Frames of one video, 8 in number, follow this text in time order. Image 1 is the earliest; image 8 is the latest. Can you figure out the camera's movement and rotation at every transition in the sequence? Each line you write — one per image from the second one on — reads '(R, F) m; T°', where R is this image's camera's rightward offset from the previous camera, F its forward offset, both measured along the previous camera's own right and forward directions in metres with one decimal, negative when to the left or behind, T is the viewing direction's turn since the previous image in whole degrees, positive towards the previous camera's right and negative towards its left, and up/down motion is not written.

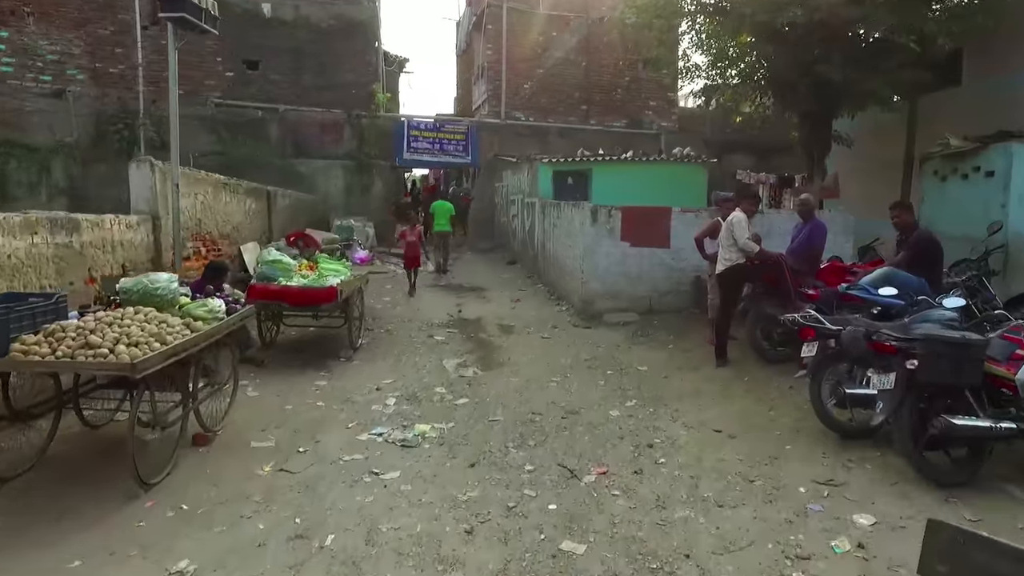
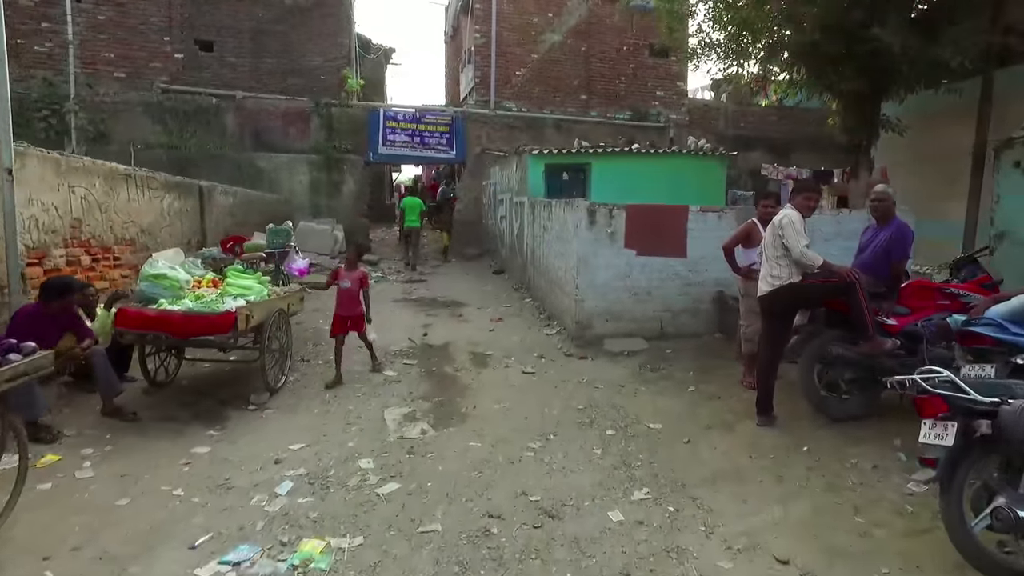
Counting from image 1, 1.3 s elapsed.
(+0.3, +1.8) m; 0°
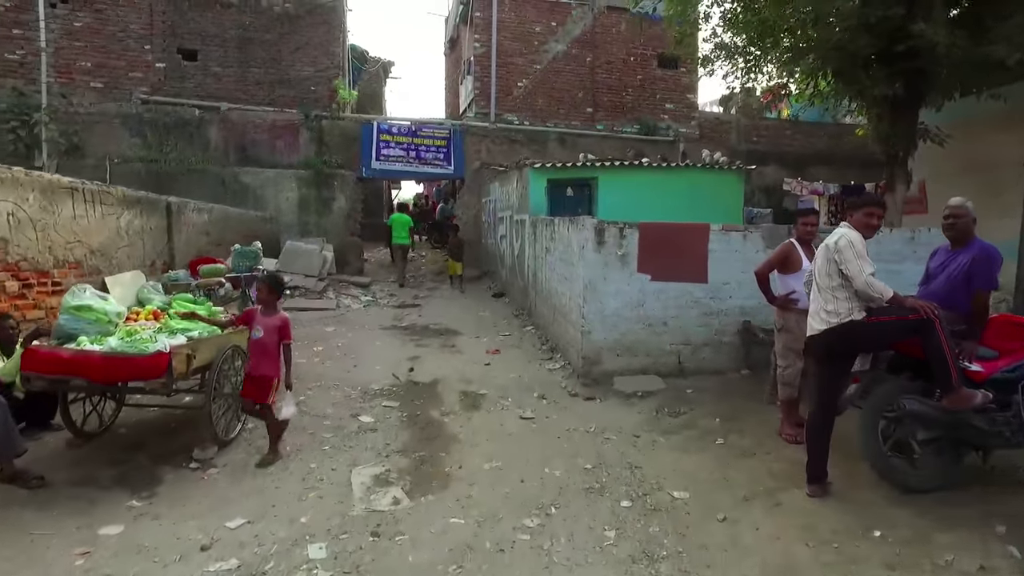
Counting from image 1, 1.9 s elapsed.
(+0.1, +0.8) m; 0°
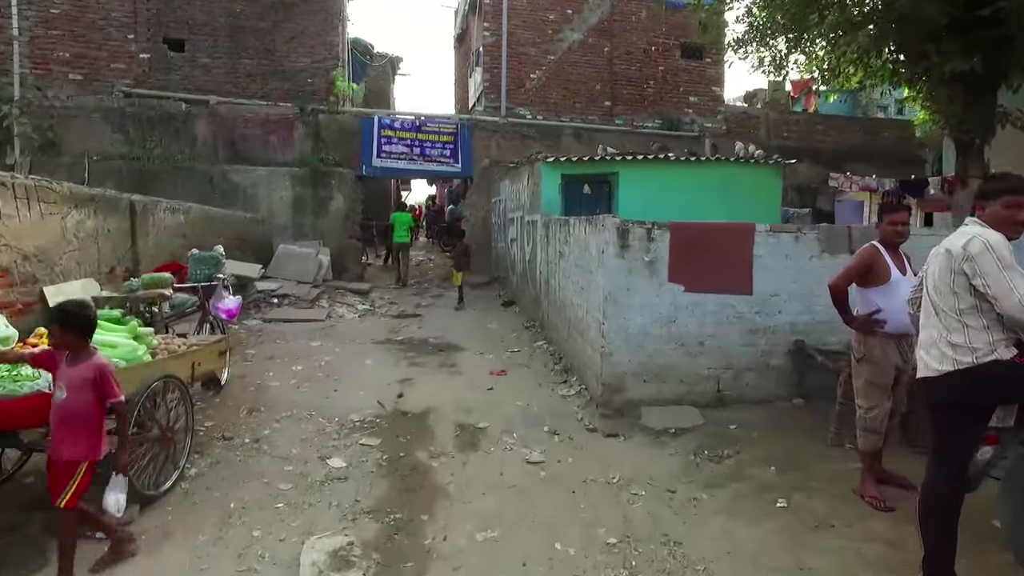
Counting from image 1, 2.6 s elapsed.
(+0.1, +1.0) m; -1°
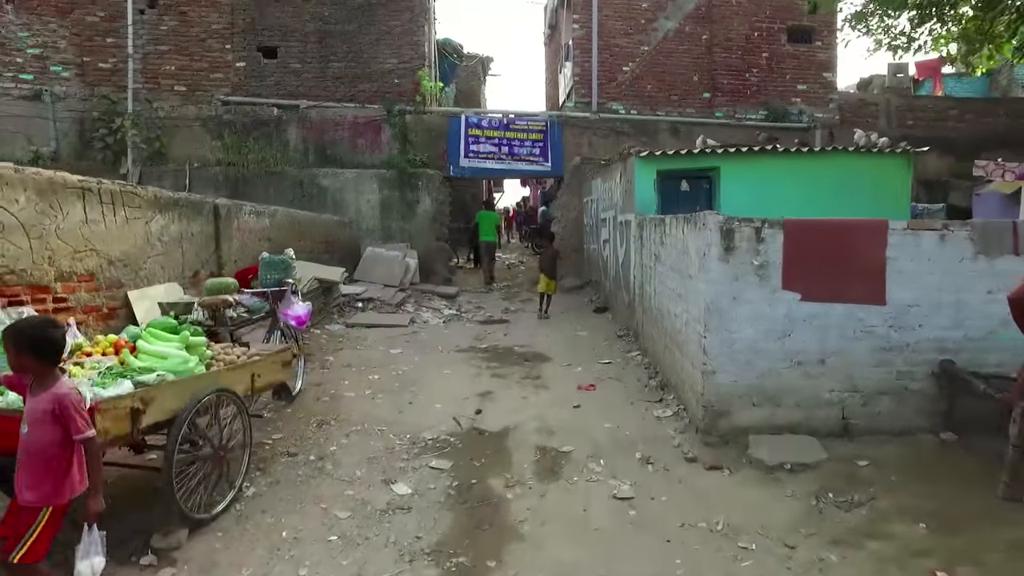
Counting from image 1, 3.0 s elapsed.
(+0.1, +0.5) m; -8°
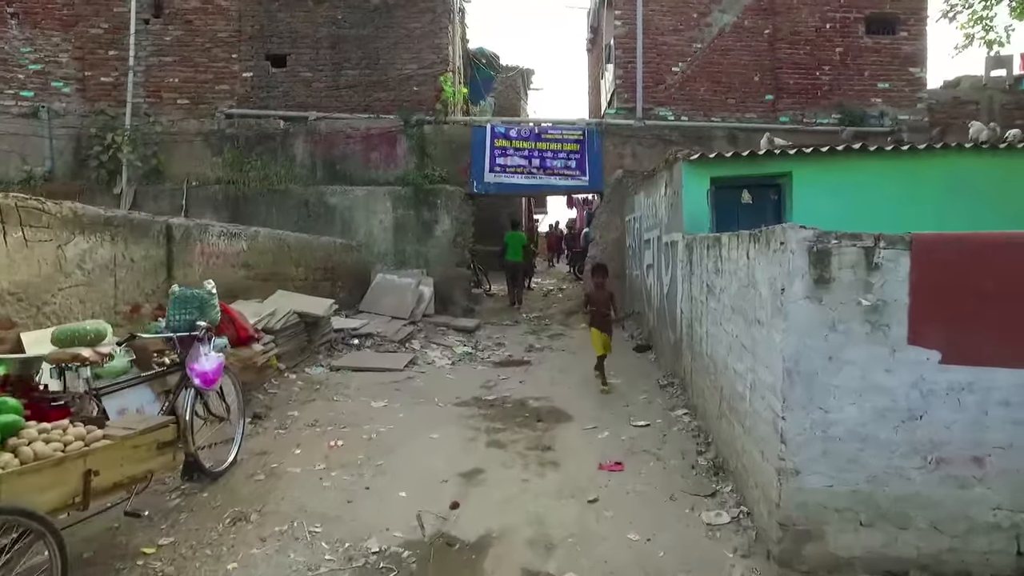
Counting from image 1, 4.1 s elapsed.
(+0.4, +1.5) m; -5°
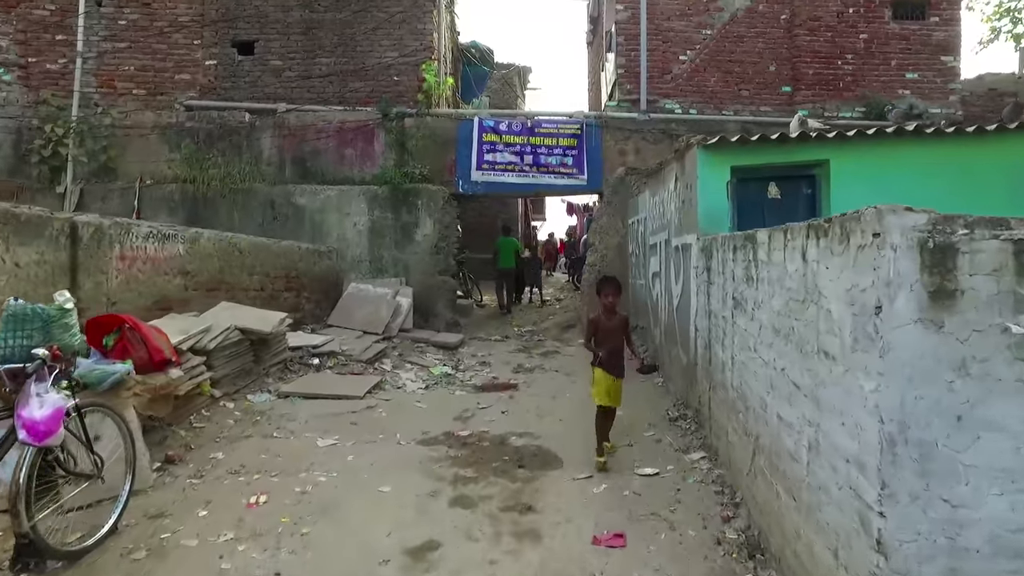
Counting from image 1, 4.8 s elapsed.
(+0.2, +1.1) m; 0°
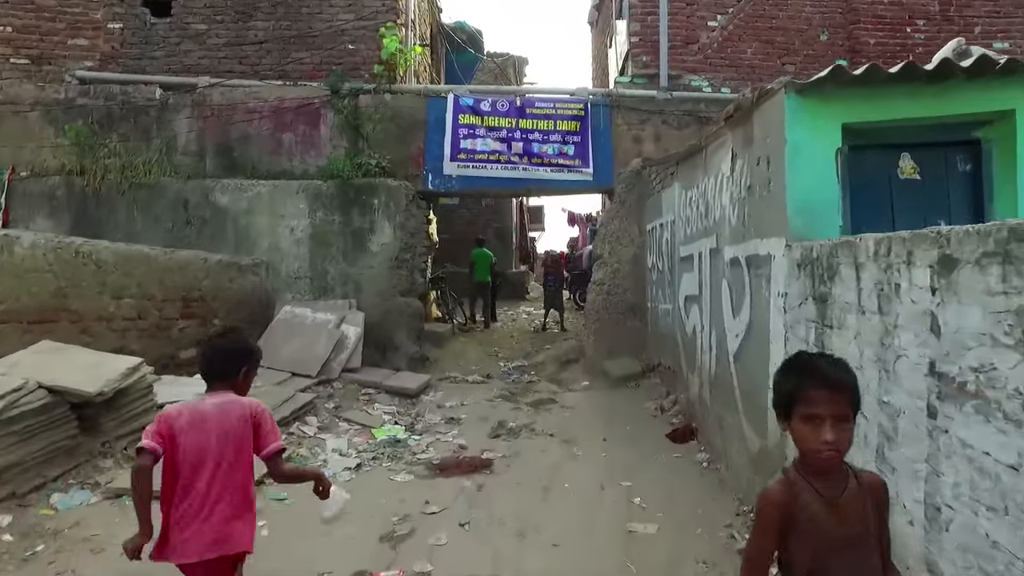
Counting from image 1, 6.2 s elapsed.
(+0.2, +2.1) m; 0°
